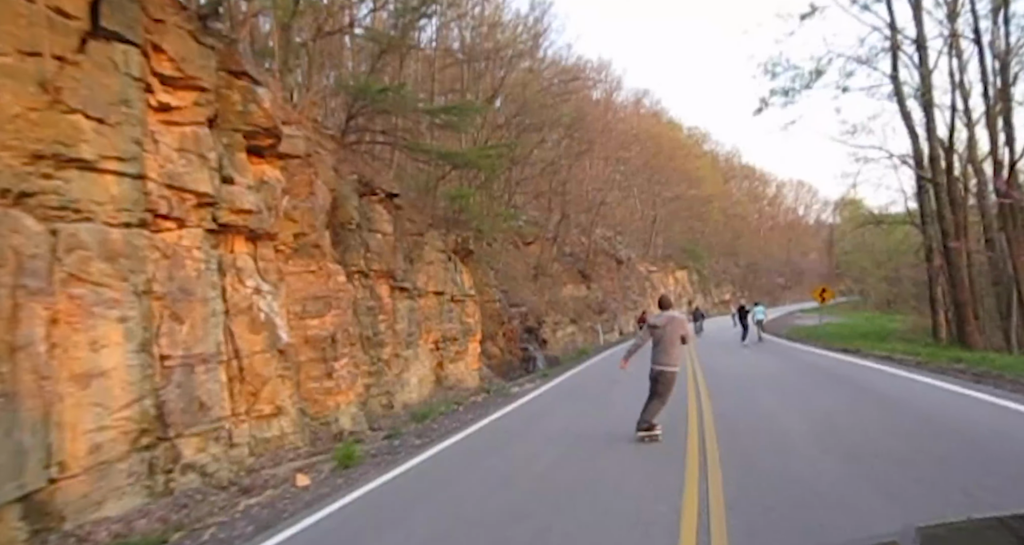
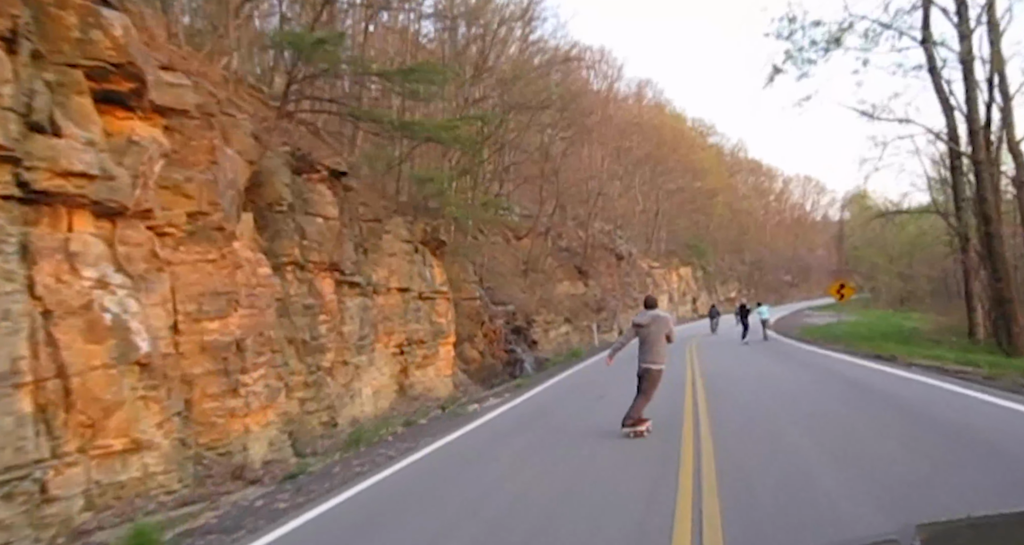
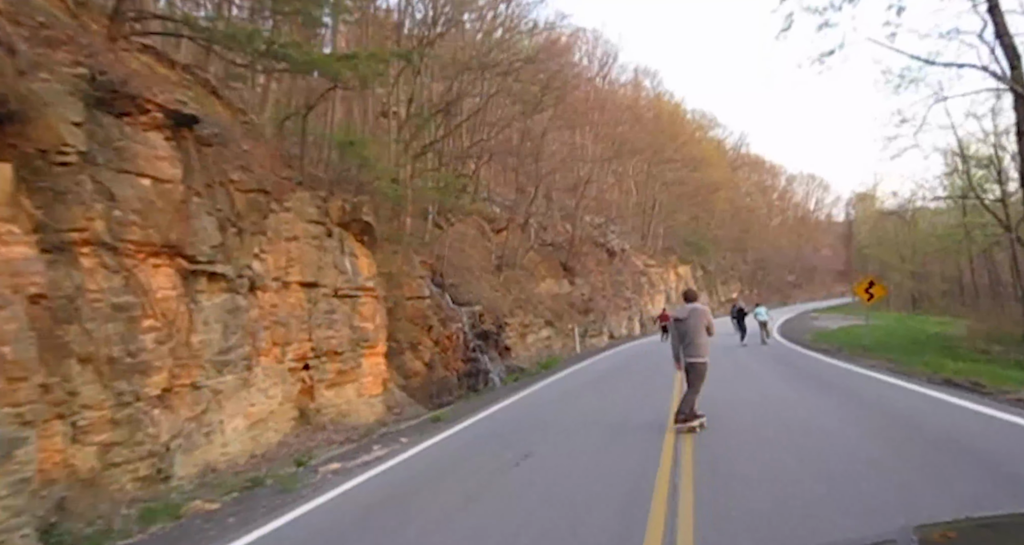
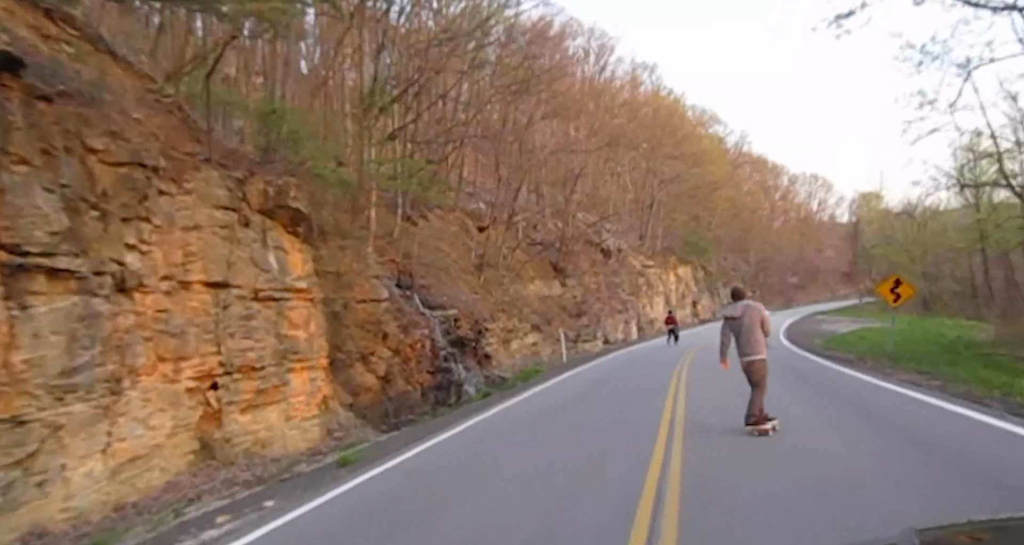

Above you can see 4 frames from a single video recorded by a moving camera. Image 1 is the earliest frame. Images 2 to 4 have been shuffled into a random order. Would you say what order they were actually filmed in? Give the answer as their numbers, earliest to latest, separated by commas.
2, 3, 4
